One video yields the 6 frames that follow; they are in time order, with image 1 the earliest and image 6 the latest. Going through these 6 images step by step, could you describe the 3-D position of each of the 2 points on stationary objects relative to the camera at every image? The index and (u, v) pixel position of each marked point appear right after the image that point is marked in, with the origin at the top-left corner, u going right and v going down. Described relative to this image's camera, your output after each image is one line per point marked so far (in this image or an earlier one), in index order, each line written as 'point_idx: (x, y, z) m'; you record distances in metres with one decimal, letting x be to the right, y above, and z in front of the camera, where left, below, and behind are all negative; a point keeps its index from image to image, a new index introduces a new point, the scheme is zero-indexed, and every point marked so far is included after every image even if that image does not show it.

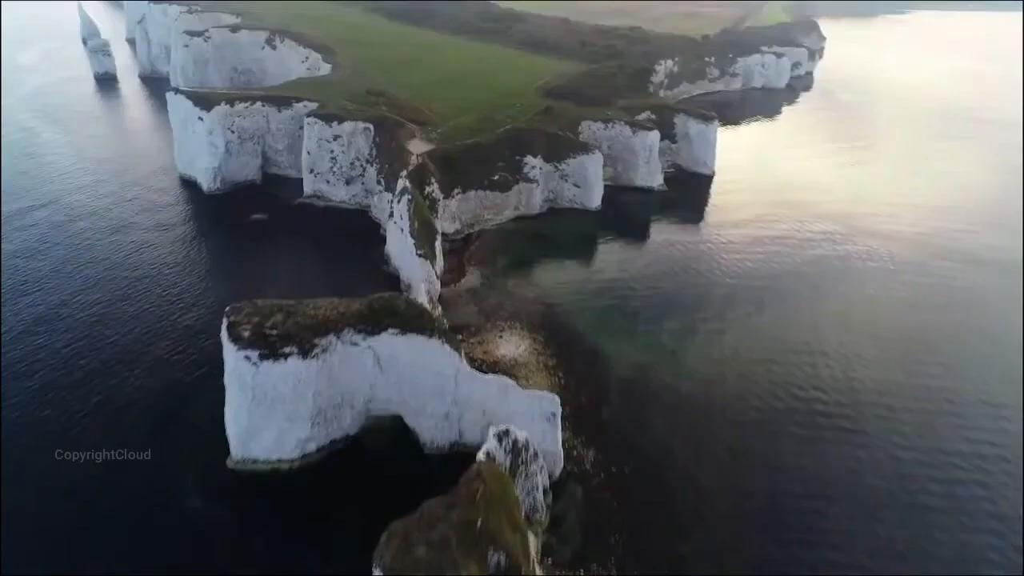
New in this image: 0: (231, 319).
0: (-7.1, -0.7, +18.7) m
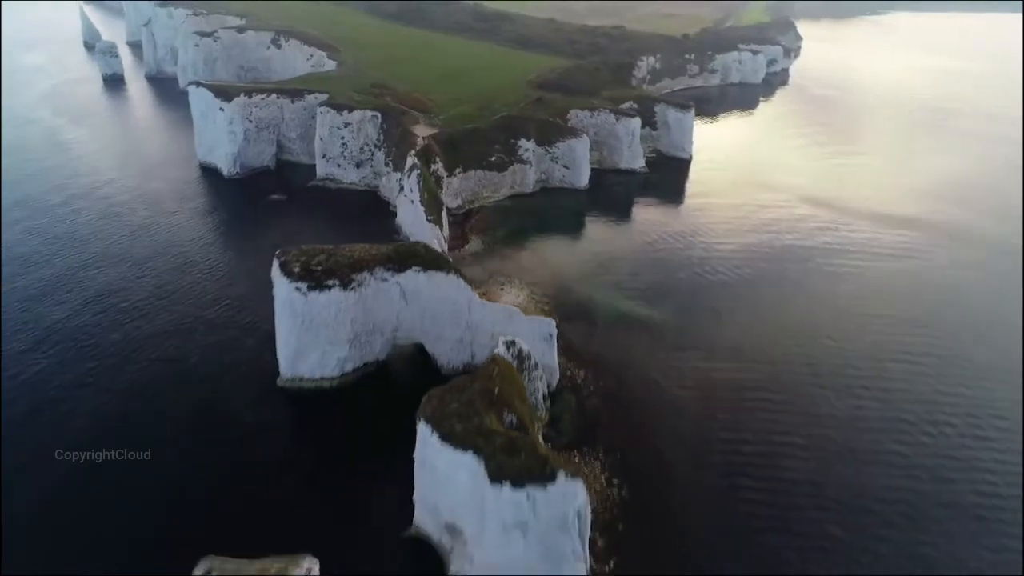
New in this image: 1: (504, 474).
0: (-7.0, +0.9, +22.5) m
1: (-0.2, -3.6, +14.6) m
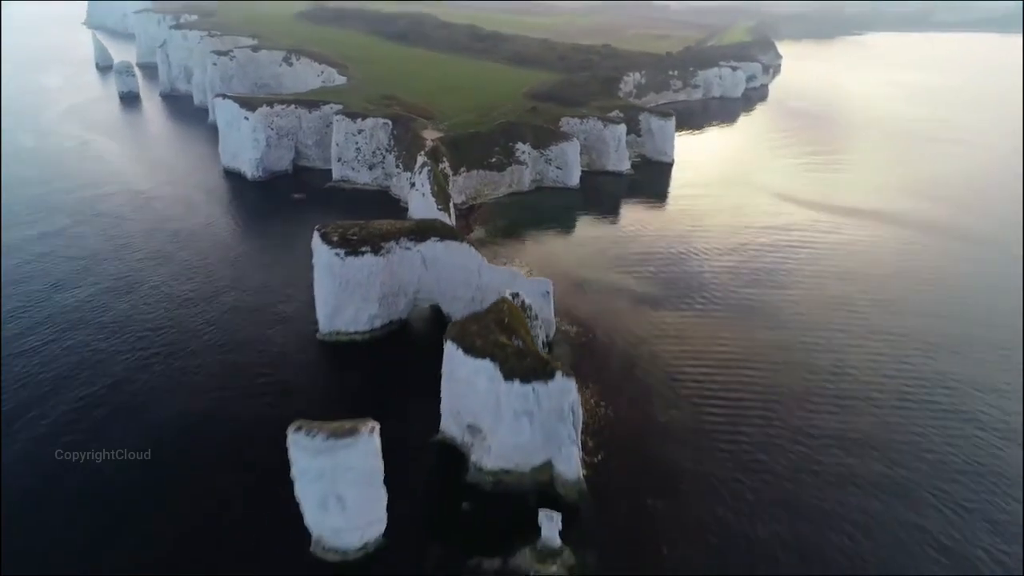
0: (-6.9, +2.1, +26.7) m
1: (+0.1, -2.1, +18.8) m
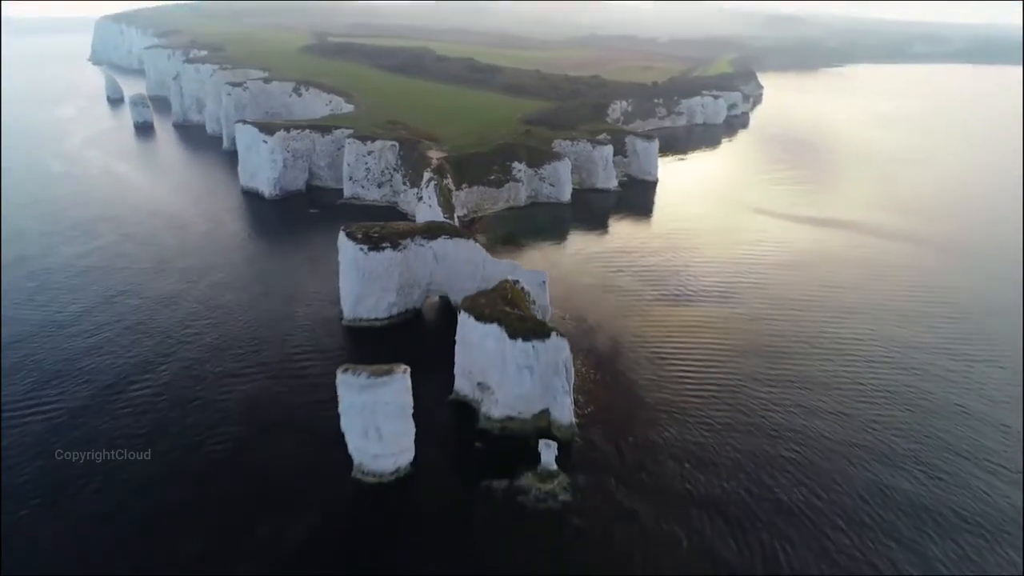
0: (-6.9, +2.5, +30.8) m
1: (+0.2, -1.4, +22.8) m
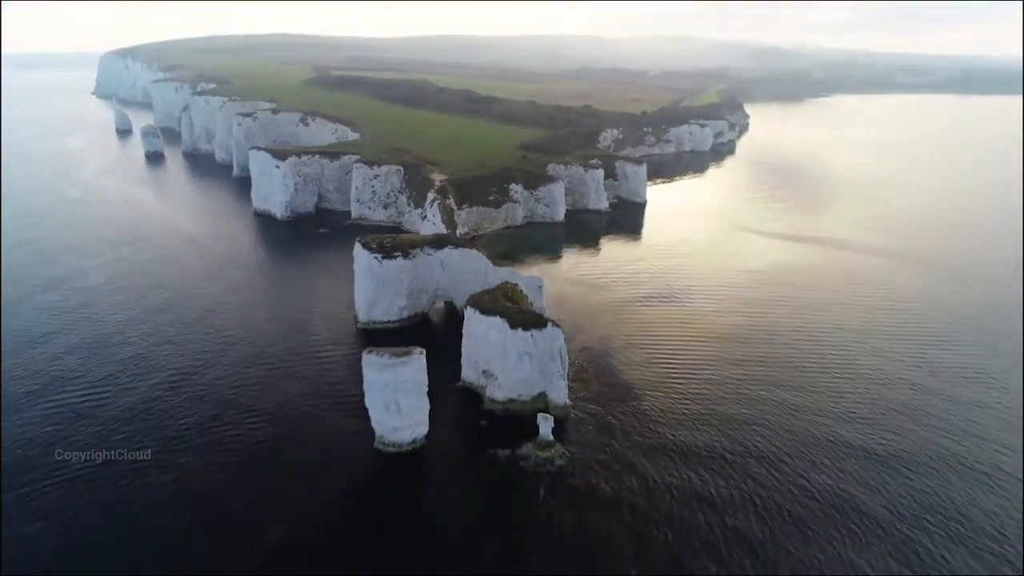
0: (-7.0, +2.2, +34.1) m
1: (+0.2, -1.3, +26.0) m
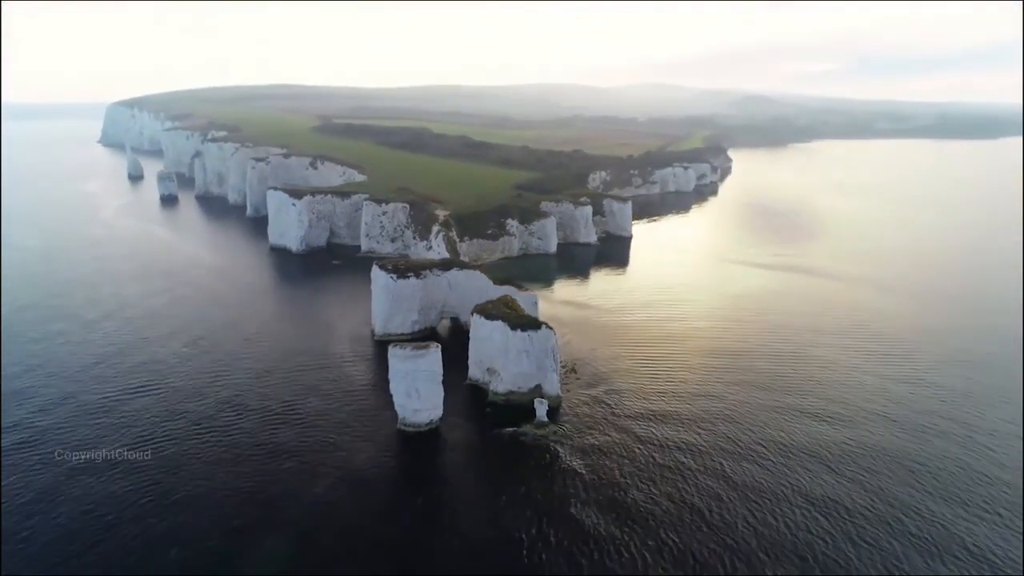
0: (-7.1, +1.3, +39.0) m
1: (+0.2, -1.6, +30.7) m
